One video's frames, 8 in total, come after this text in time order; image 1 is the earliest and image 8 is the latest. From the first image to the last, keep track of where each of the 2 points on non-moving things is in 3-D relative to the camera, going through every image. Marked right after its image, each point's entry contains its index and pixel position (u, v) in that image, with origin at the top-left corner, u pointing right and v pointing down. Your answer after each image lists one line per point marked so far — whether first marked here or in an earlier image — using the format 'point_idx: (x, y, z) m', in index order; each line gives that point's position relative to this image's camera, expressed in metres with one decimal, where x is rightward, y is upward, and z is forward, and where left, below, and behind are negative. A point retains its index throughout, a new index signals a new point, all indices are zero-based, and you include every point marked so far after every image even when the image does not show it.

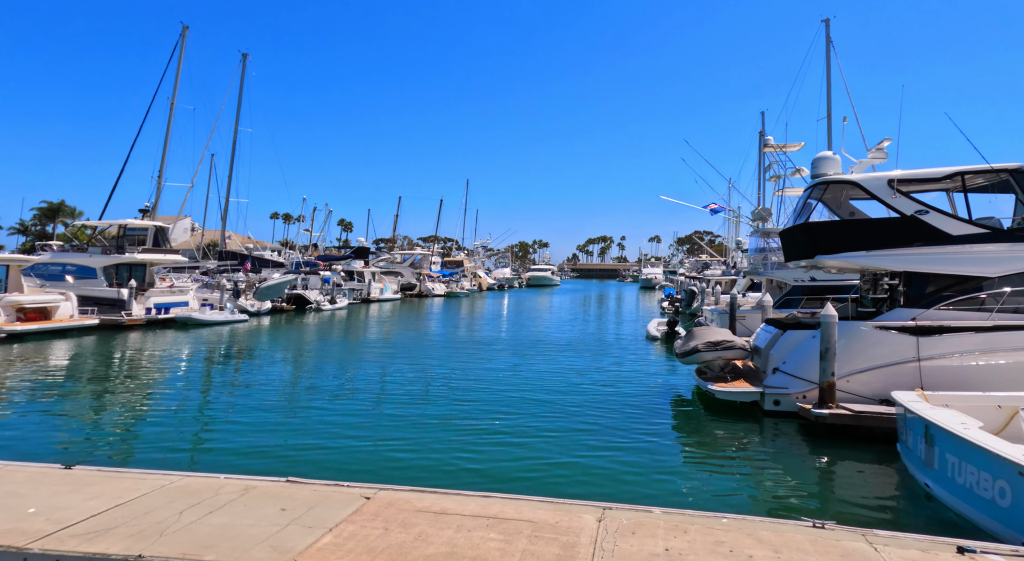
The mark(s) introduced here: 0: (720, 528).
0: (+1.8, -2.1, +5.4) m
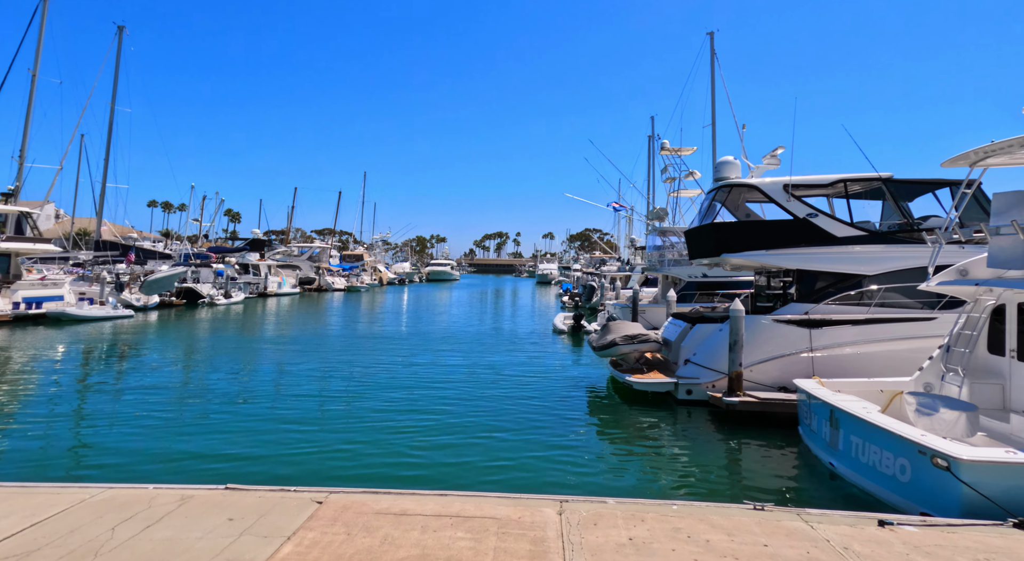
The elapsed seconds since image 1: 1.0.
0: (+1.5, -2.1, +5.8) m
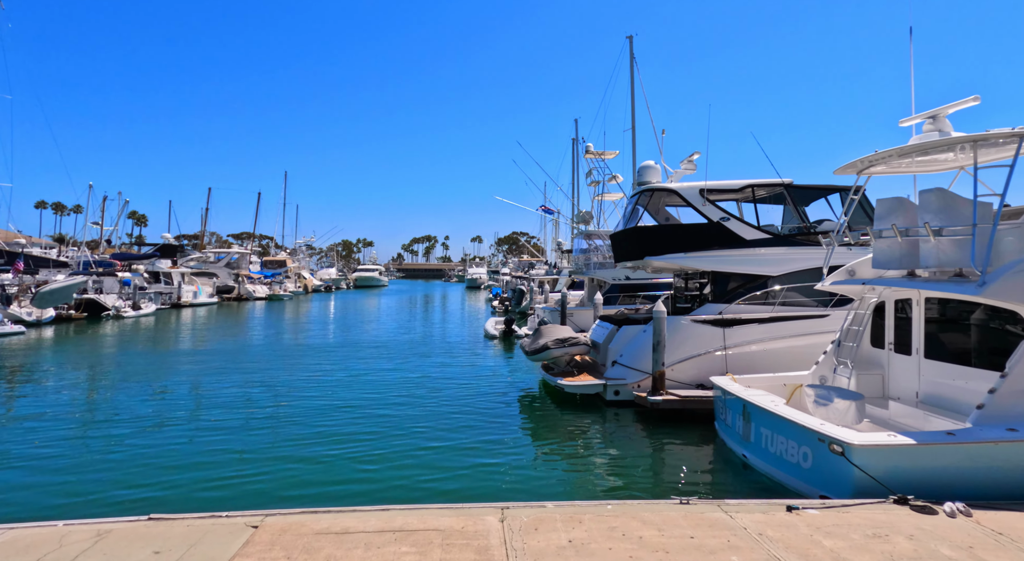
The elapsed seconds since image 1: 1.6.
0: (+0.9, -2.2, +6.2) m
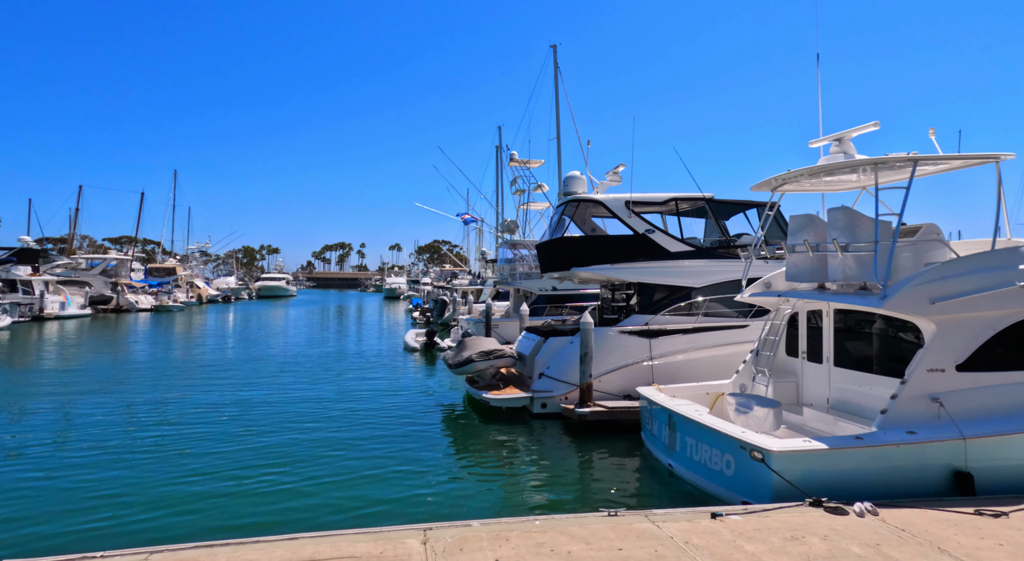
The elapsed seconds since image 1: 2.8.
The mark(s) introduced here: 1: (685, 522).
0: (+0.2, -2.3, +6.1) m
1: (+1.7, -2.4, +6.4) m
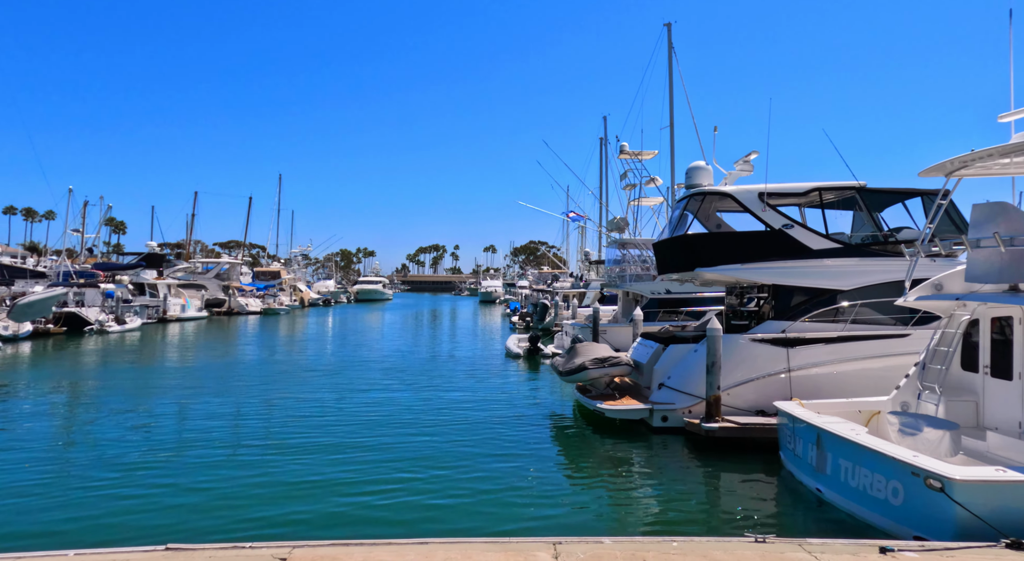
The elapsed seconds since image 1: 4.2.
0: (+1.3, -2.3, +5.4) m
1: (+2.8, -2.3, +5.5) m
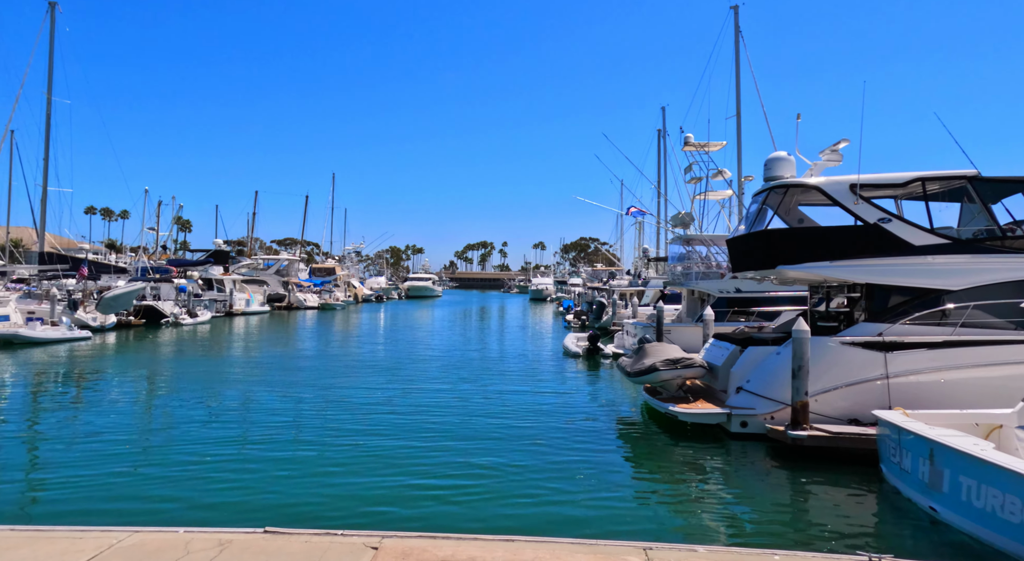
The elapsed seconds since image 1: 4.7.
0: (+2.0, -2.3, +4.9) m
1: (+3.5, -2.3, +4.9) m
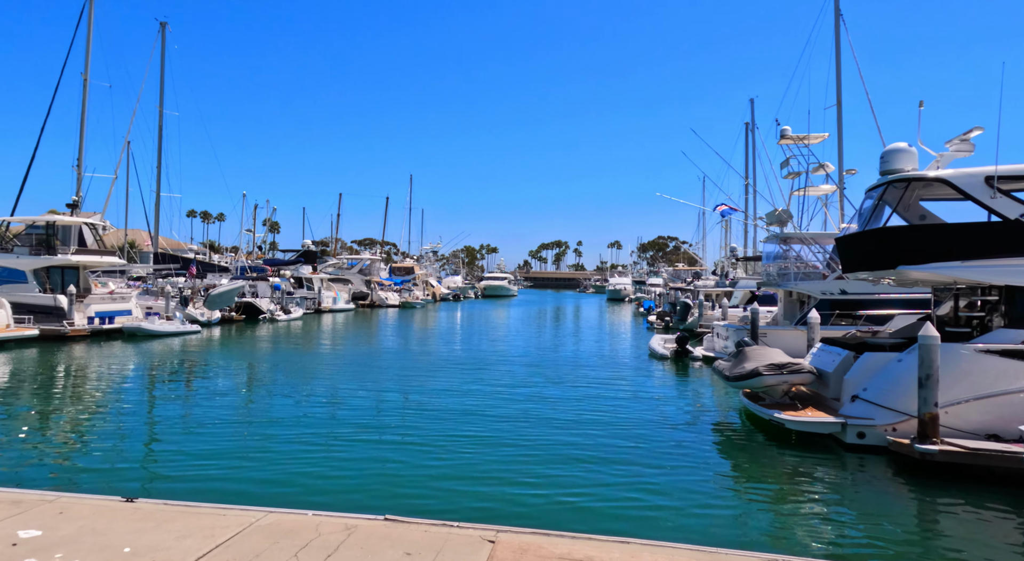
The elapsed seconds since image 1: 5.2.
0: (+2.9, -2.3, +4.5) m
1: (+4.4, -2.3, +4.4) m
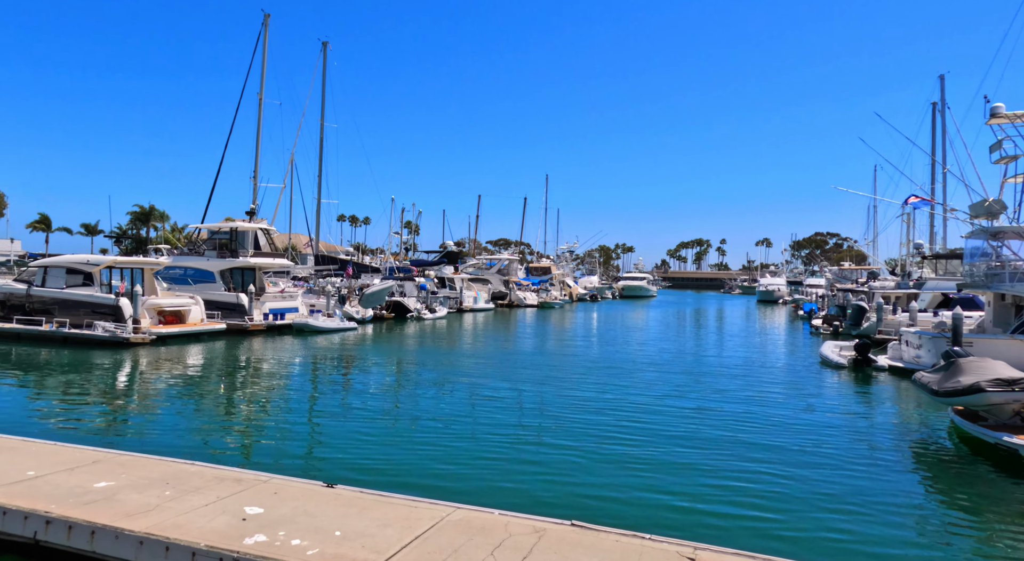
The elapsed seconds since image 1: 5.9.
0: (+4.2, -2.3, +3.4) m
1: (+5.6, -2.4, +3.1) m
